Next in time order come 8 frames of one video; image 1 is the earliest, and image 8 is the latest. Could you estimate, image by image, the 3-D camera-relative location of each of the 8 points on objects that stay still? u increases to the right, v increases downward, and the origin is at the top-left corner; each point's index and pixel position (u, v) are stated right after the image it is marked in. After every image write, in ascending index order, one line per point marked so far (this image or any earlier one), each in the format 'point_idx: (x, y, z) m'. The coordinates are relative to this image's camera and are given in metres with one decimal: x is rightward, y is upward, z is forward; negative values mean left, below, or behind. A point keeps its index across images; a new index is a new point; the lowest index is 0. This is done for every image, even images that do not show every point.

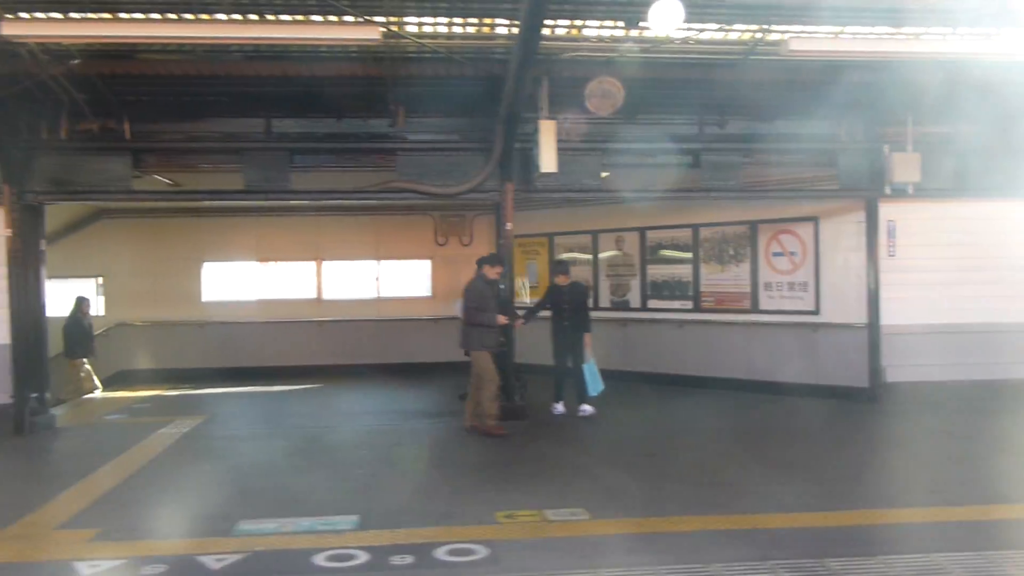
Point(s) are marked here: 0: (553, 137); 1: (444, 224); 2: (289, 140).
0: (+0.4, +1.5, +7.4) m
1: (-1.2, +1.1, +12.7) m
2: (-2.5, +1.7, +8.2) m
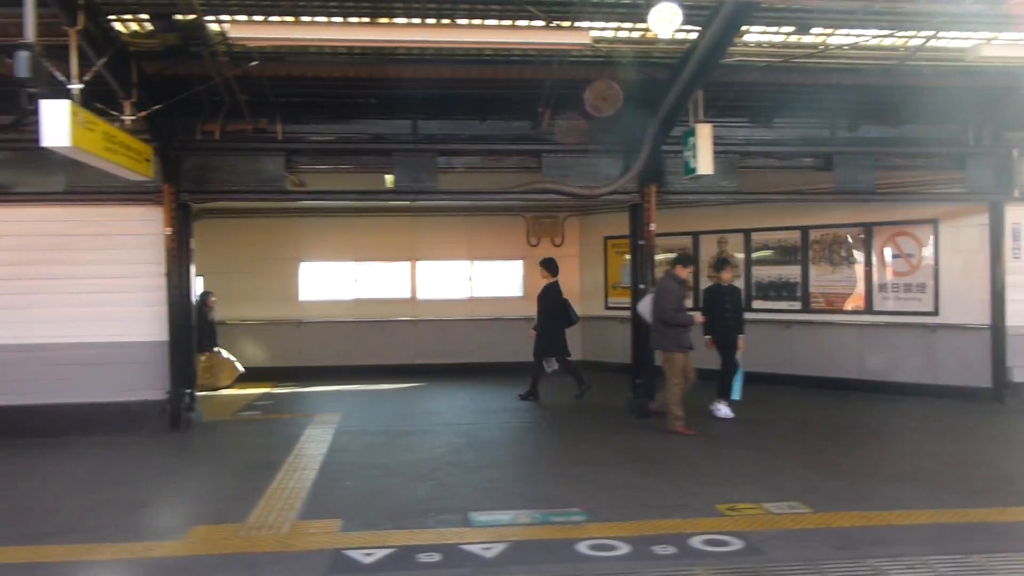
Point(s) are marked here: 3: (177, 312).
0: (+2.1, +1.5, +7.6) m
1: (+0.4, +1.1, +12.8) m
2: (-0.9, +1.7, +8.3) m
3: (-3.6, -0.3, +8.0) m
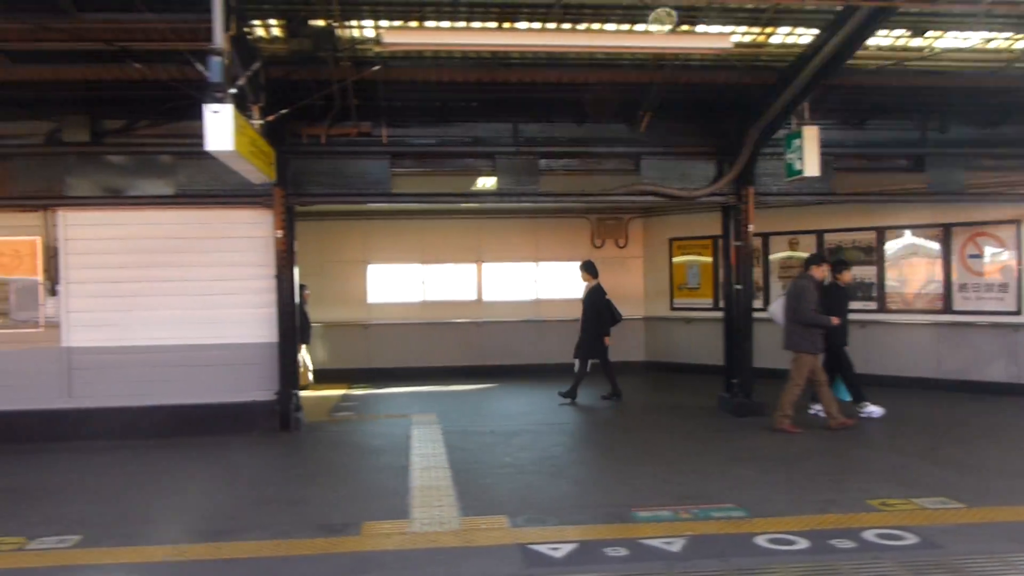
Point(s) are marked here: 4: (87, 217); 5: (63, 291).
0: (+3.2, +1.5, +7.7) m
1: (+1.6, +1.1, +12.9) m
2: (+0.3, +1.7, +8.4) m
3: (-2.4, -0.3, +8.1) m
4: (-4.6, +0.8, +8.0) m
5: (-4.9, 0.0, +8.0) m
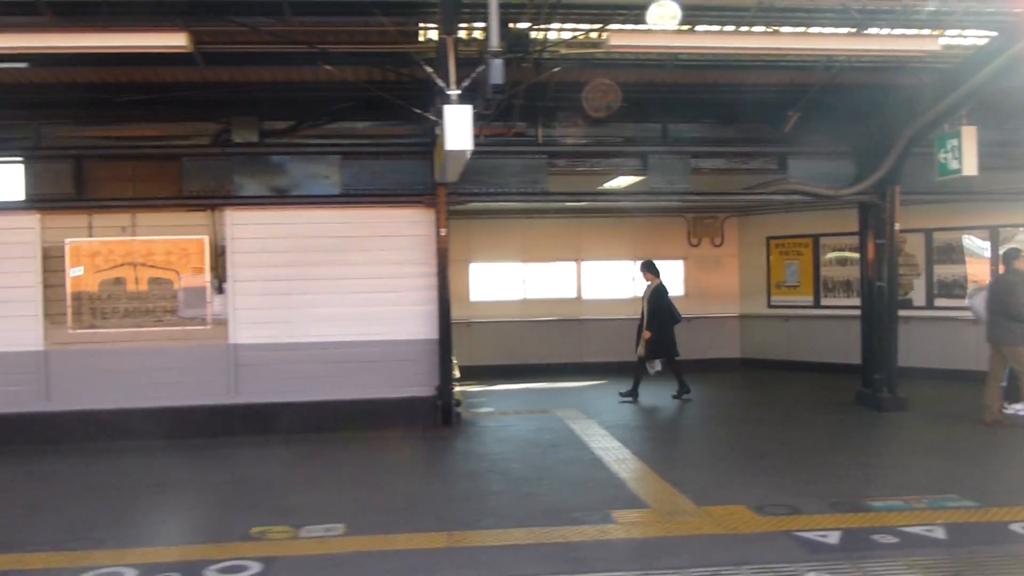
0: (+5.0, +1.6, +7.8) m
1: (+3.3, +1.1, +13.1) m
2: (+2.0, +1.7, +8.6) m
3: (-0.7, -0.3, +8.3) m
4: (-2.9, +0.8, +8.2) m
5: (-3.1, 0.0, +8.1) m
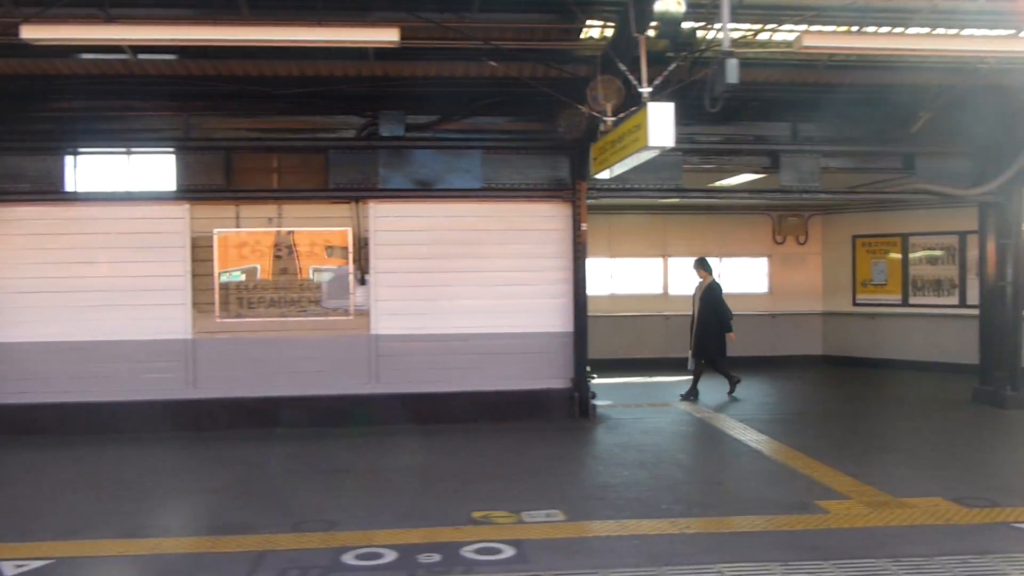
0: (+6.5, +1.6, +8.0) m
1: (+4.9, +1.2, +13.2) m
2: (+3.6, +1.7, +8.7) m
3: (+0.9, -0.2, +8.4) m
4: (-1.3, +0.9, +8.3) m
5: (-1.6, +0.1, +8.3) m
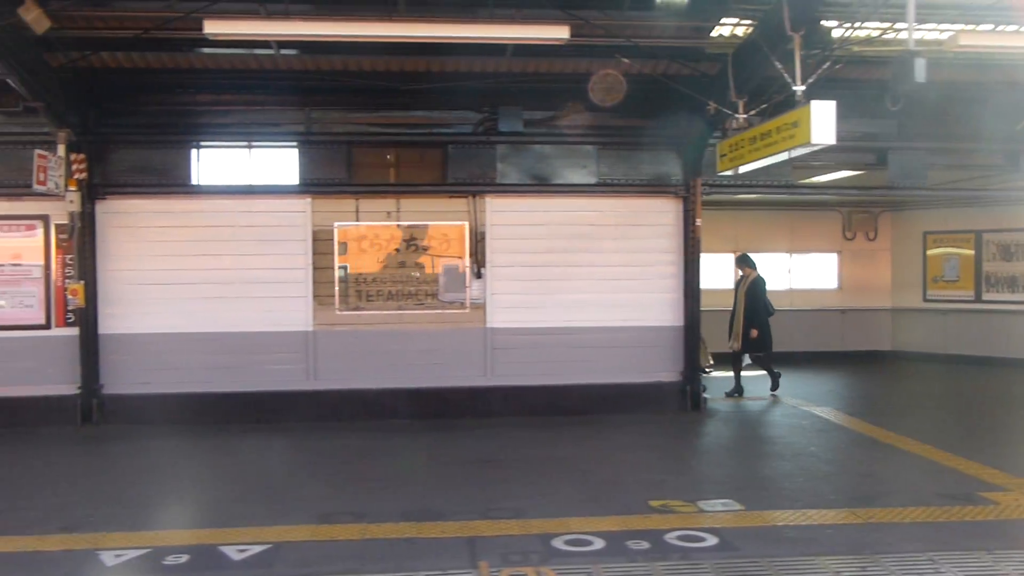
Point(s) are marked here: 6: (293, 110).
0: (+7.8, +1.6, +8.1) m
1: (+6.2, +1.3, +13.3) m
2: (+4.9, +1.8, +8.8) m
3: (+2.2, -0.1, +8.5) m
4: (0.0, +1.0, +8.4) m
5: (-0.3, +0.2, +8.4) m
6: (-2.4, +2.0, +8.2) m
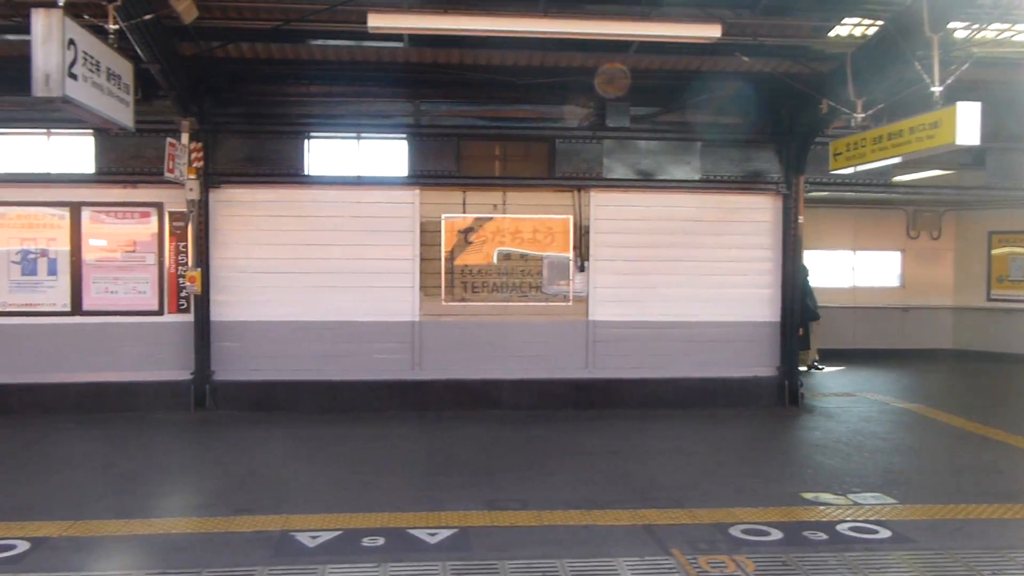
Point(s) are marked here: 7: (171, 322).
0: (+9.1, +1.5, +8.1) m
1: (+7.4, +1.3, +13.4) m
2: (+6.1, +1.8, +8.9) m
3: (+3.3, -0.1, +8.6) m
4: (+1.2, +1.0, +8.5) m
5: (+0.9, +0.2, +8.5) m
6: (-1.2, +2.1, +8.3) m
7: (-3.8, -0.4, +8.1) m
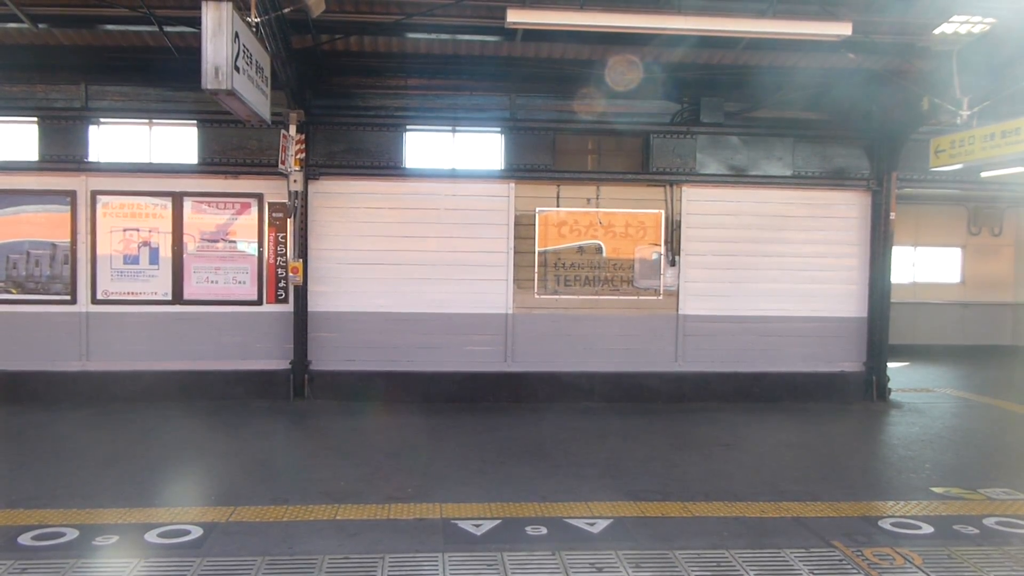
0: (+10.1, +1.5, +8.1) m
1: (+8.5, +1.3, +13.4) m
2: (+7.2, +1.8, +8.9) m
3: (+4.4, 0.0, +8.6) m
4: (+2.3, +1.1, +8.5) m
5: (+2.0, +0.3, +8.5) m
6: (-0.1, +2.2, +8.4) m
7: (-2.7, -0.3, +8.2) m
